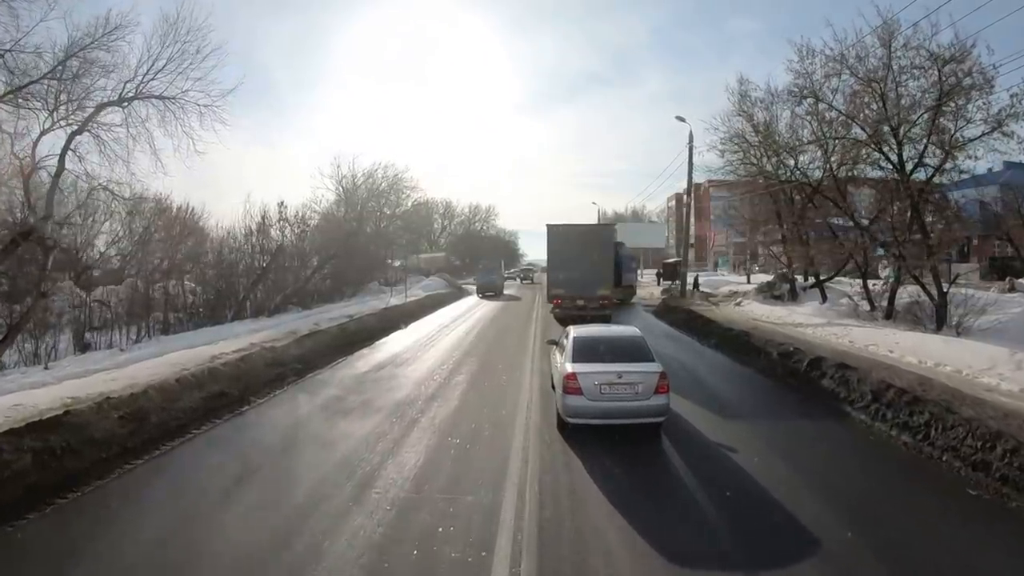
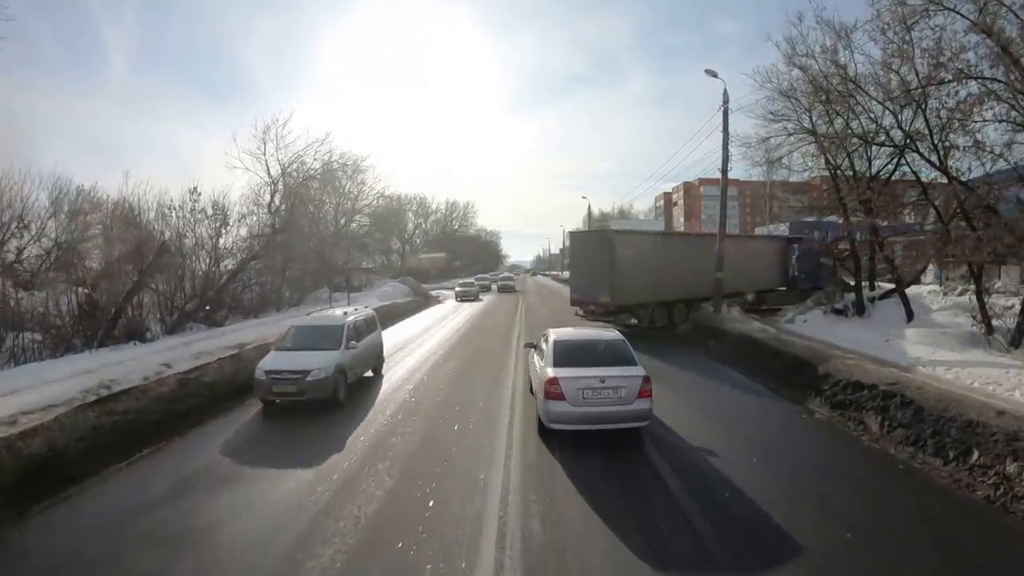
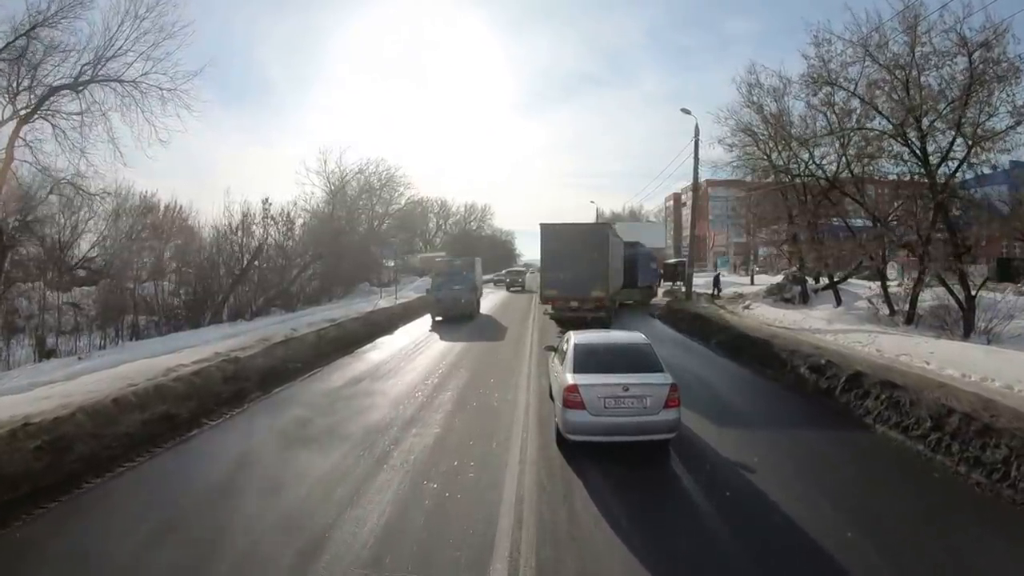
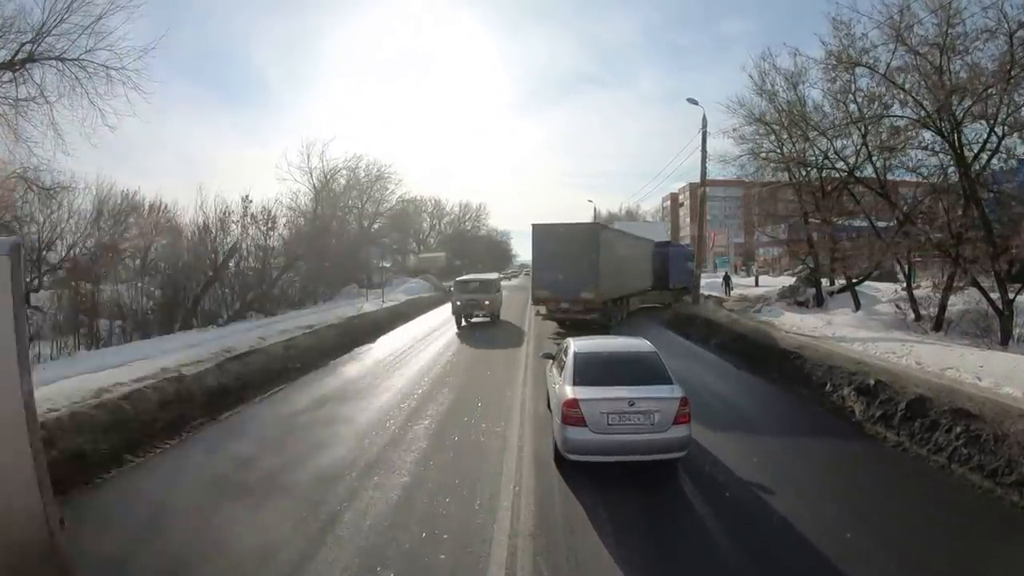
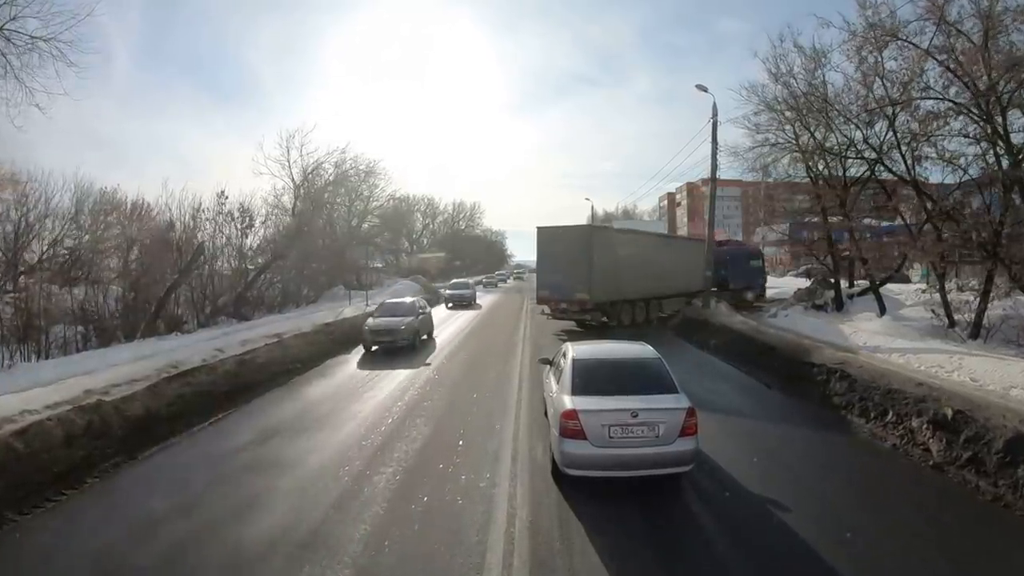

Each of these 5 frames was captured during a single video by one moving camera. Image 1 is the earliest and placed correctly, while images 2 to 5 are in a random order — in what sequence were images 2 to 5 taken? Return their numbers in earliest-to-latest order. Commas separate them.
3, 4, 5, 2
